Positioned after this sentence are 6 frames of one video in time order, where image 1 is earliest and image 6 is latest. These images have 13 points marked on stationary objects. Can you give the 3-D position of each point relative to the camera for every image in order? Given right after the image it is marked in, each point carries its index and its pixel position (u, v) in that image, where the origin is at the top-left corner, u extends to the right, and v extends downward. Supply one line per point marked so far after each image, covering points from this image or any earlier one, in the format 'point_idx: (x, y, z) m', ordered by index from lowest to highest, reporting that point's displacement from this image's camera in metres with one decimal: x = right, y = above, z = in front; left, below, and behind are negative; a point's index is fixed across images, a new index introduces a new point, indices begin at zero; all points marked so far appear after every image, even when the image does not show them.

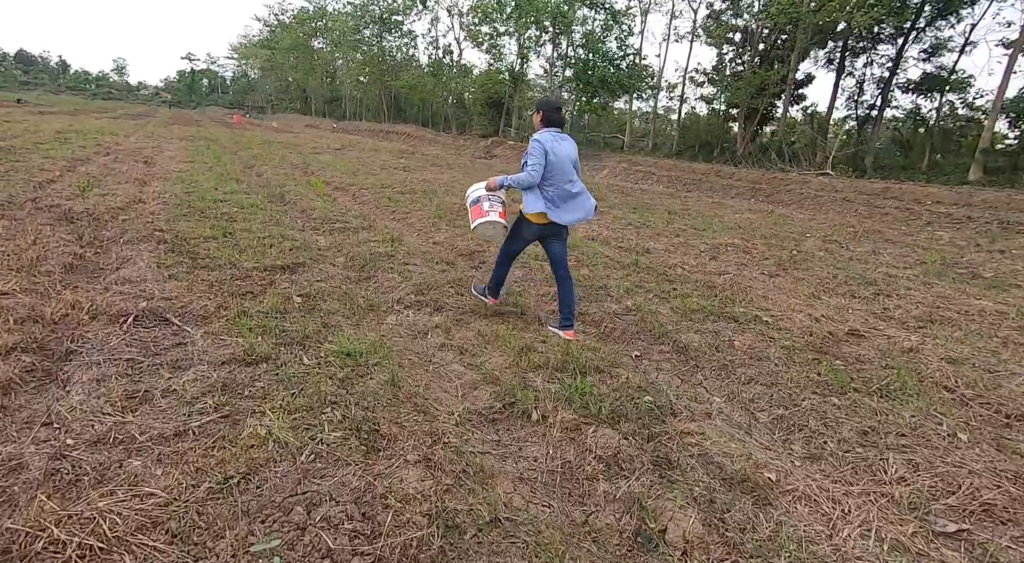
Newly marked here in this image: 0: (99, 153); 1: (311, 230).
0: (-10.1, +3.2, +14.2) m
1: (-2.4, +0.6, +6.8) m
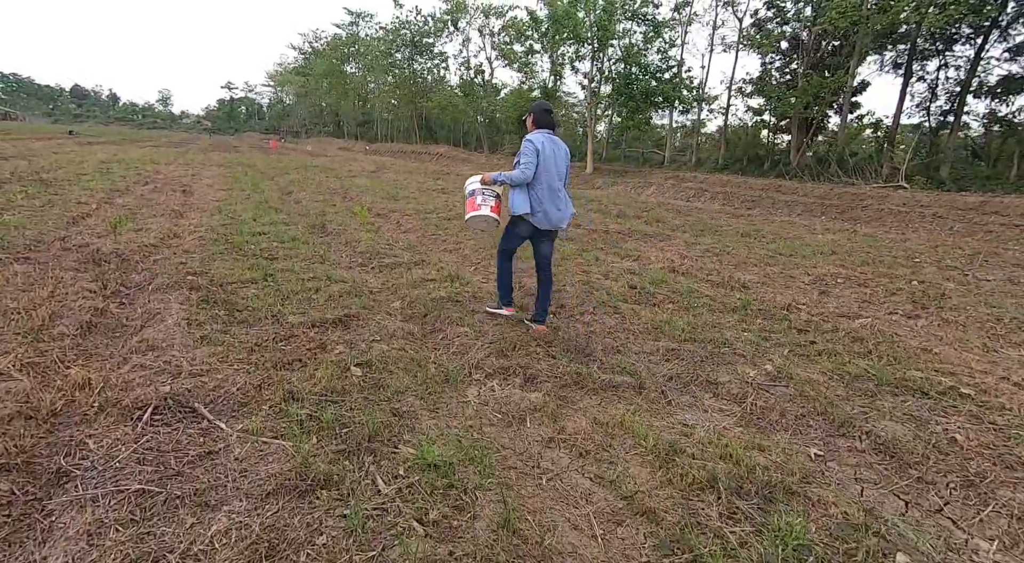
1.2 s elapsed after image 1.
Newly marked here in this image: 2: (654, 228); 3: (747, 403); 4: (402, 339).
0: (-9.0, +2.4, +13.9) m
1: (-1.6, +0.1, +6.1) m
2: (+2.6, +1.0, +10.4) m
3: (+1.2, -0.6, +3.0) m
4: (-0.7, -0.4, +3.8) m
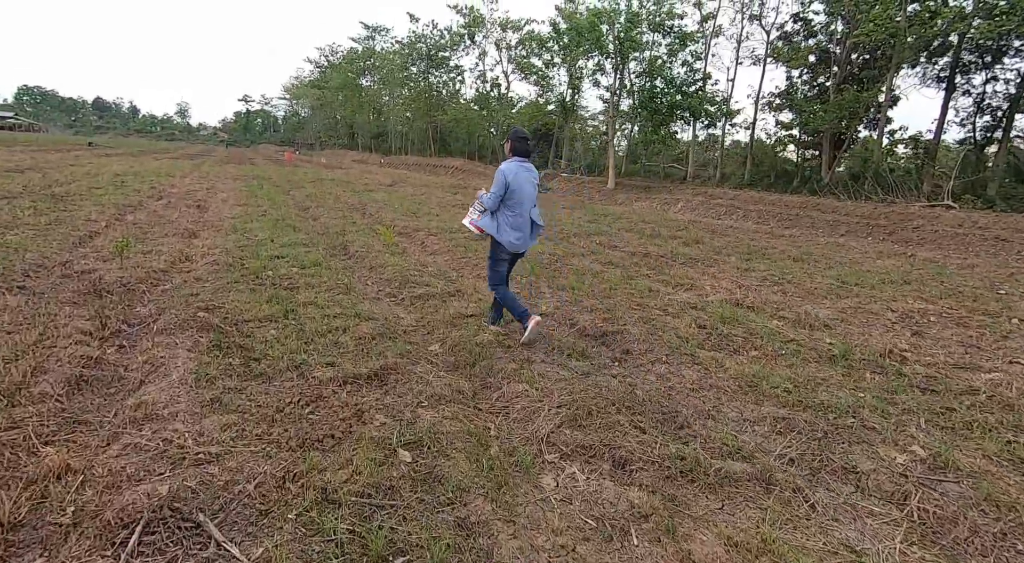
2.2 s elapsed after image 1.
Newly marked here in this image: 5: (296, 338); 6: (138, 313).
0: (-8.4, +2.0, +13.4) m
1: (-1.2, -0.2, +5.4) m
2: (+3.1, +0.5, +9.7) m
3: (+1.6, -0.9, +2.3) m
4: (-0.3, -0.7, +3.1) m
5: (-1.5, -0.4, +4.0) m
6: (-2.9, -0.2, +4.5) m
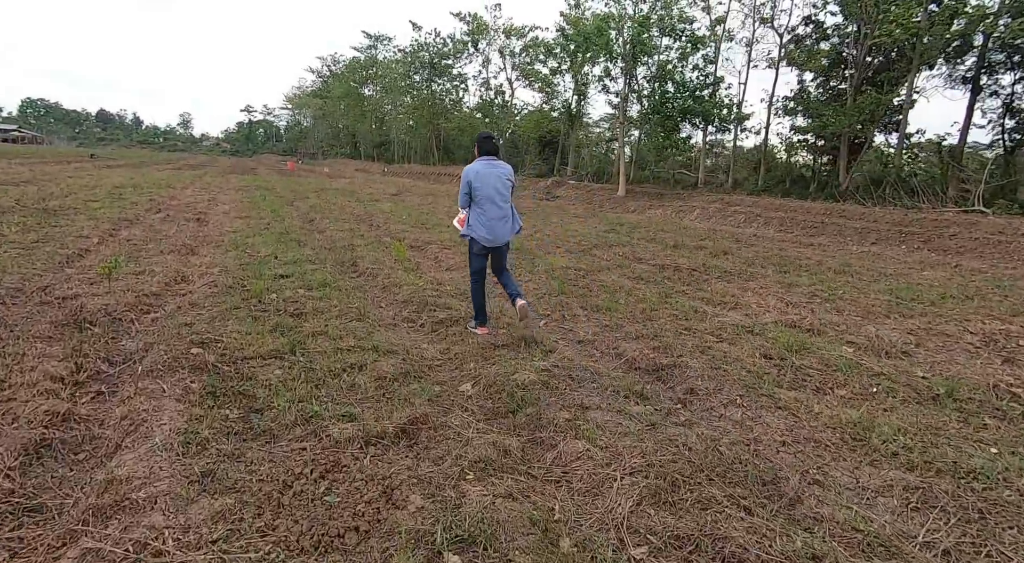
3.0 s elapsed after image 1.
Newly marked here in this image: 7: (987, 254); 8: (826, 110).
0: (-8.1, +1.6, +12.9) m
1: (-0.9, -0.4, +4.8) m
2: (+3.4, +0.3, +9.1) m
3: (+1.9, -1.1, +1.7) m
4: (-0.1, -0.8, +2.5) m
5: (-1.2, -0.6, +3.4) m
6: (-2.7, -0.5, +3.9) m
7: (+8.3, +0.5, +9.9) m
8: (+10.5, +5.8, +19.3) m
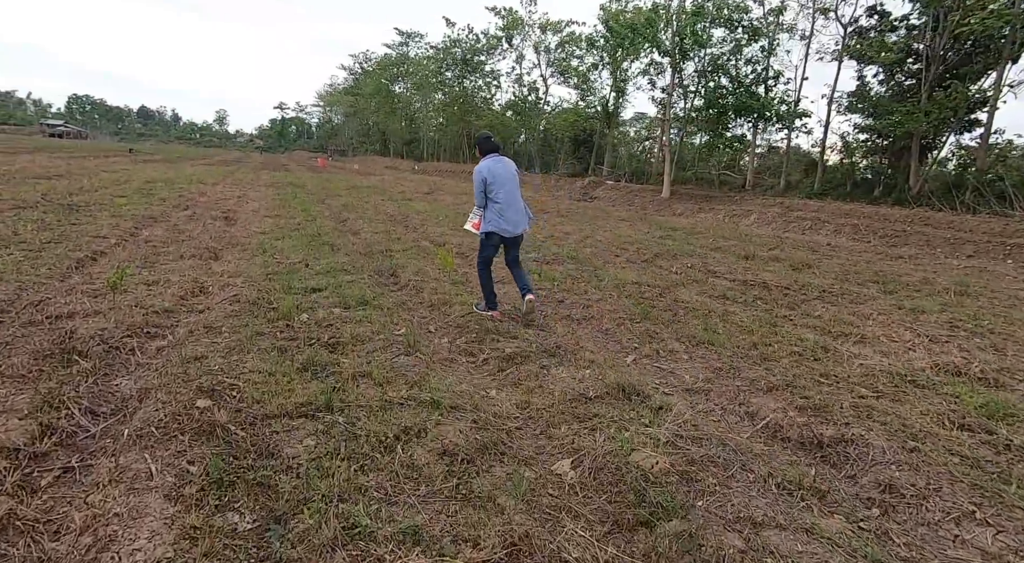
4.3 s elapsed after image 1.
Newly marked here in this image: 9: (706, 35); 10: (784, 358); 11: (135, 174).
0: (-7.1, +1.6, +12.2) m
1: (-0.3, -0.6, +3.8) m
2: (+4.2, 0.0, +7.9) m
3: (+2.3, -1.3, +0.6) m
4: (+0.4, -1.0, +1.5) m
5: (-0.7, -0.8, +2.4) m
6: (-2.1, -0.6, +3.0) m
7: (+9.1, +0.1, +8.5) m
8: (+11.9, +5.4, +17.7) m
9: (+6.7, +8.6, +20.0) m
10: (+2.0, -0.6, +4.2) m
11: (-12.8, +3.6, +19.4) m
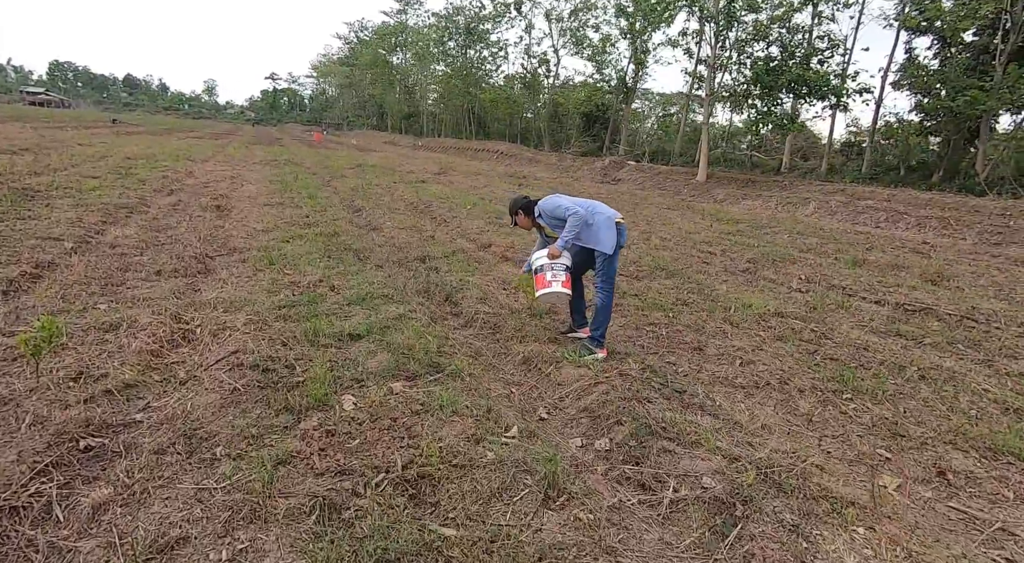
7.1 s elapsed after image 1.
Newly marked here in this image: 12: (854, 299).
0: (-6.3, +1.6, +10.2) m
1: (+0.6, -1.0, +2.1) m
2: (+5.1, -0.2, +6.2) m
3: (+3.3, -1.8, -1.2) m
4: (+1.4, -1.5, -0.3) m
5: (+0.2, -1.2, +0.6) m
6: (-1.2, -1.0, +1.2) m
7: (+9.9, -0.1, +6.8) m
8: (+12.6, +5.5, +15.8) m
9: (+7.5, +8.8, +17.9) m
10: (+2.9, -0.9, +2.5) m
11: (-12.1, +4.0, +17.3) m
12: (+3.6, -0.2, +5.9) m
